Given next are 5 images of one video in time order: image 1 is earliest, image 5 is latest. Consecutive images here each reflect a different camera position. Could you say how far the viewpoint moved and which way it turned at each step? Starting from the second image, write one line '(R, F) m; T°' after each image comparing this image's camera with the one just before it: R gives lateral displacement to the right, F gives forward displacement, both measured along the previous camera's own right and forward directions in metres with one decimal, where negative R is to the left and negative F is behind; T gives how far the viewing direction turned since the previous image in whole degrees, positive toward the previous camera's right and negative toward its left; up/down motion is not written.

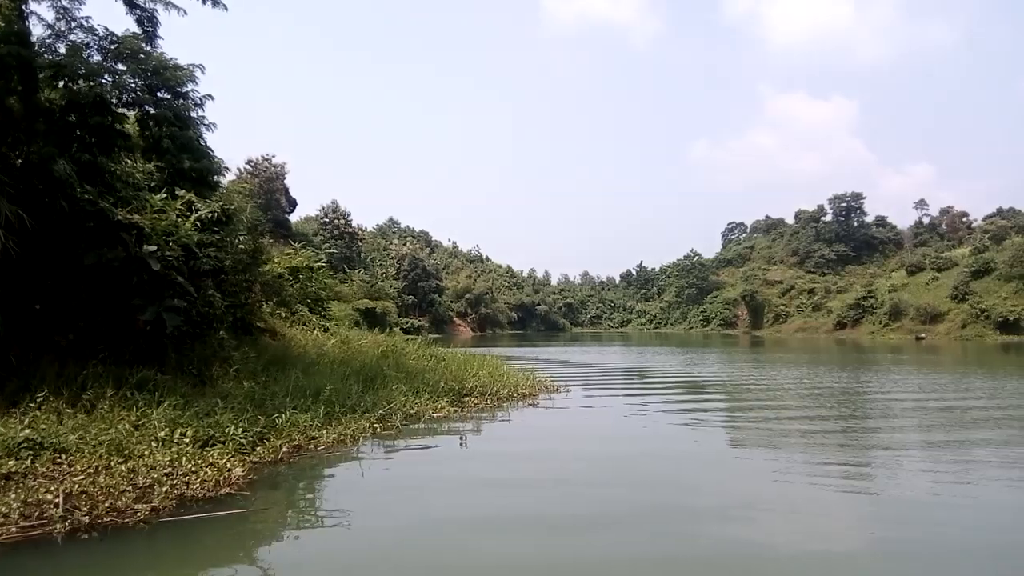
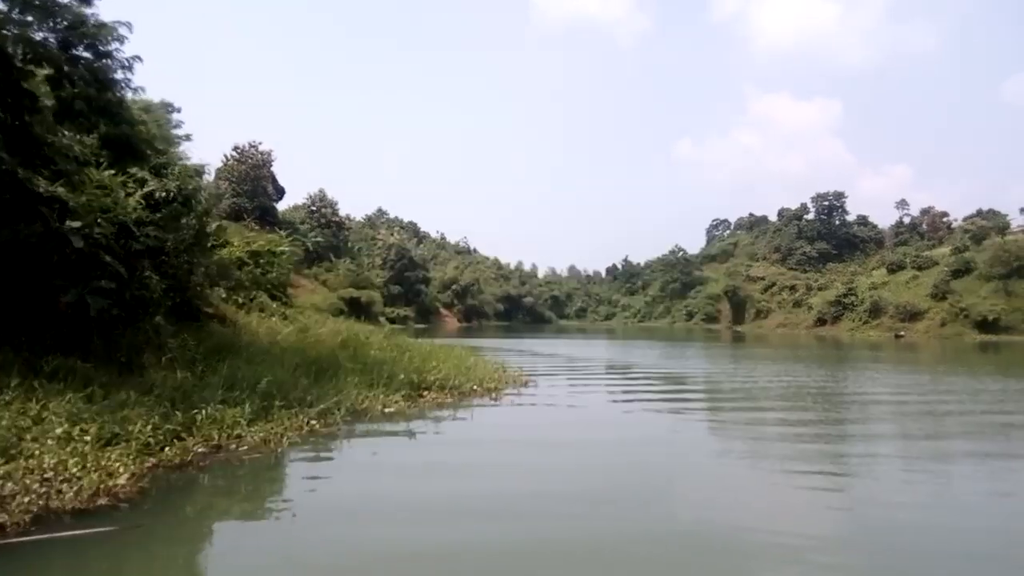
(+0.3, +0.6) m; +1°
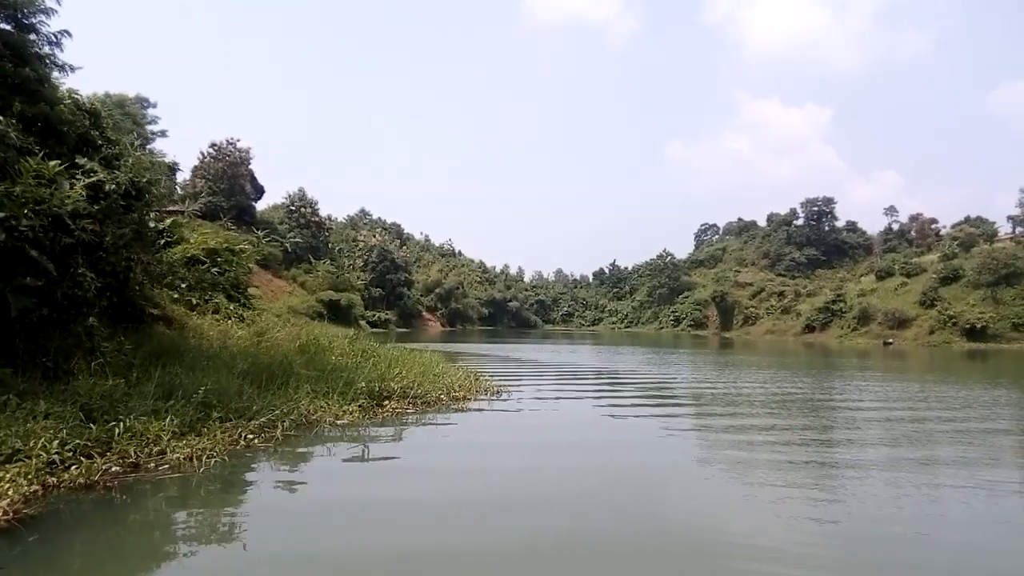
(+0.2, +0.6) m; +1°
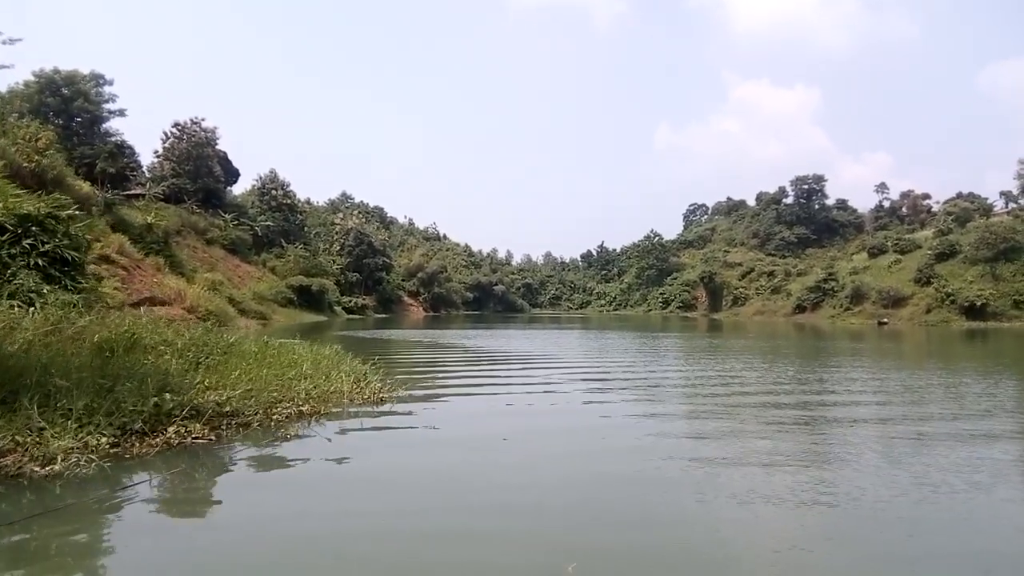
(+1.1, +2.7) m; +1°
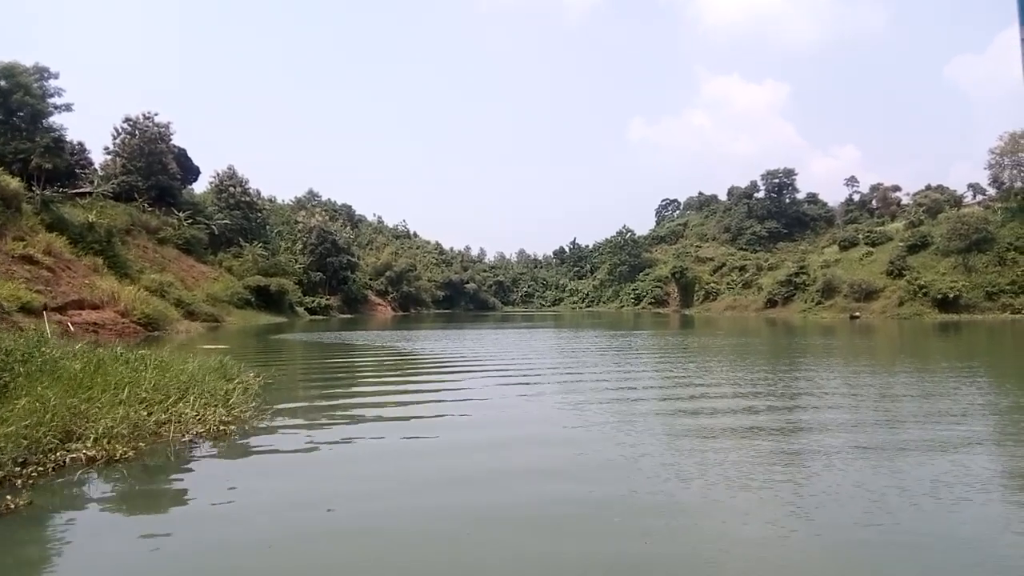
(+0.7, +1.7) m; +2°
